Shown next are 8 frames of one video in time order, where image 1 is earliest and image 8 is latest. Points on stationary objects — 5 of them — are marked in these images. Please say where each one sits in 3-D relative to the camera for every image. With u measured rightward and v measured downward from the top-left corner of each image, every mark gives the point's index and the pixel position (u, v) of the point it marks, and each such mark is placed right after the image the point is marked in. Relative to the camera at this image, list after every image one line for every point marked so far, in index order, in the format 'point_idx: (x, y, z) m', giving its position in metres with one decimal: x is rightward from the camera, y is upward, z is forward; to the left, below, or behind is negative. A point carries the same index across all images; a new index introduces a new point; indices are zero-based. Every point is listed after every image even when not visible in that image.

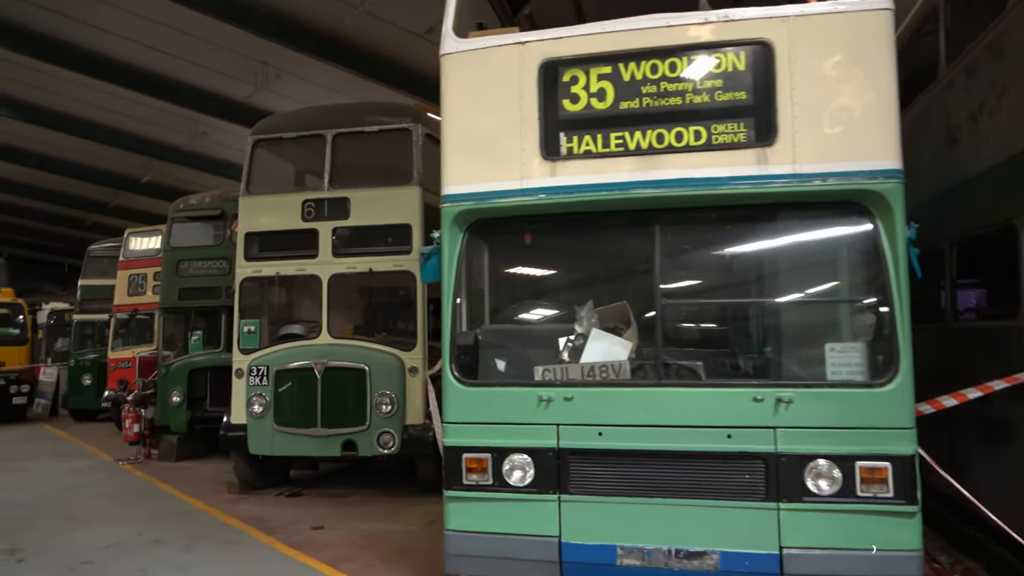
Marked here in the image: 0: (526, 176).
0: (+0.1, +0.6, +3.9) m
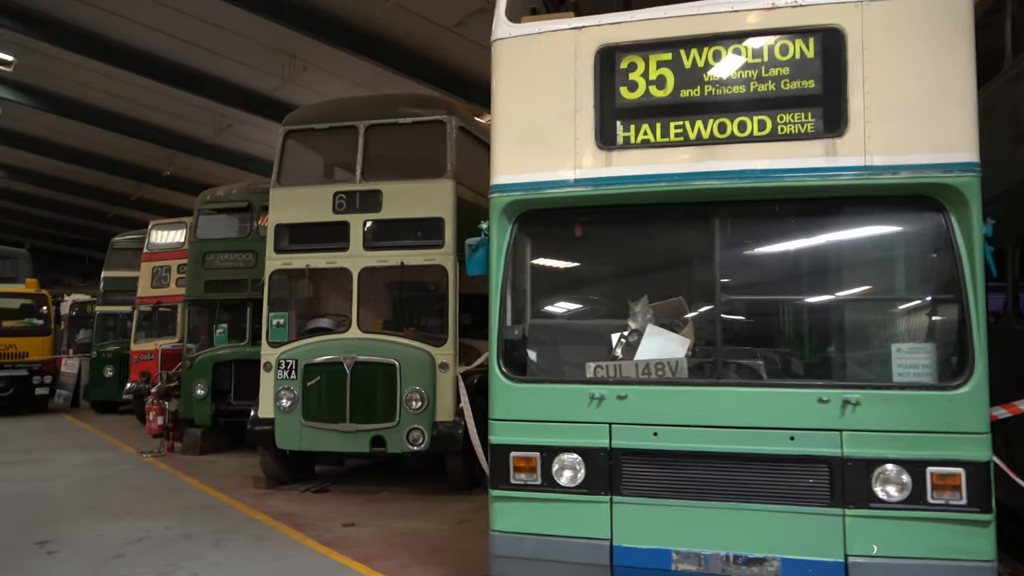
0: (+0.3, +0.6, +3.8) m
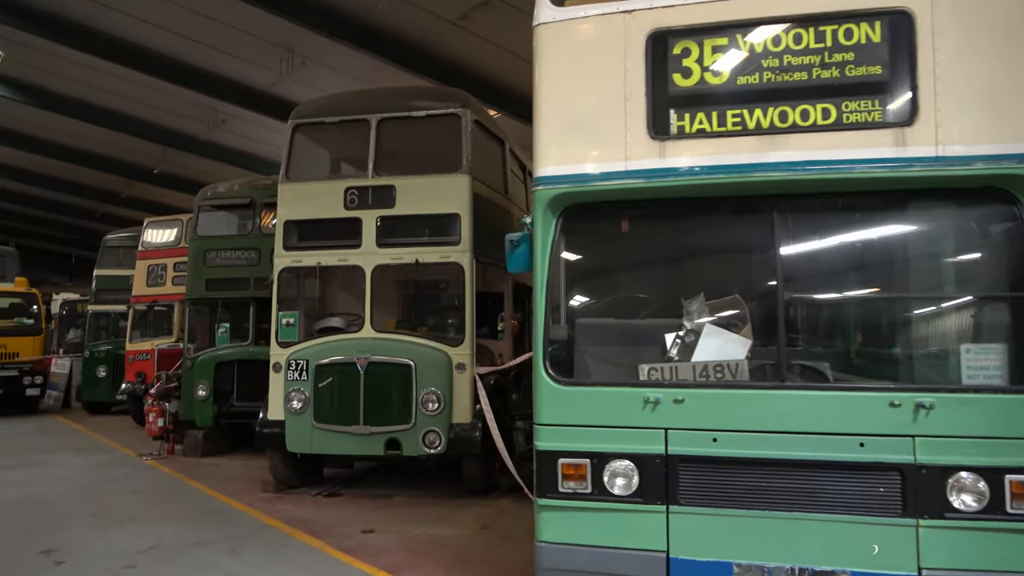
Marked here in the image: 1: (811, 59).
0: (+0.6, +0.6, +3.6) m
1: (+1.4, +1.1, +3.4) m
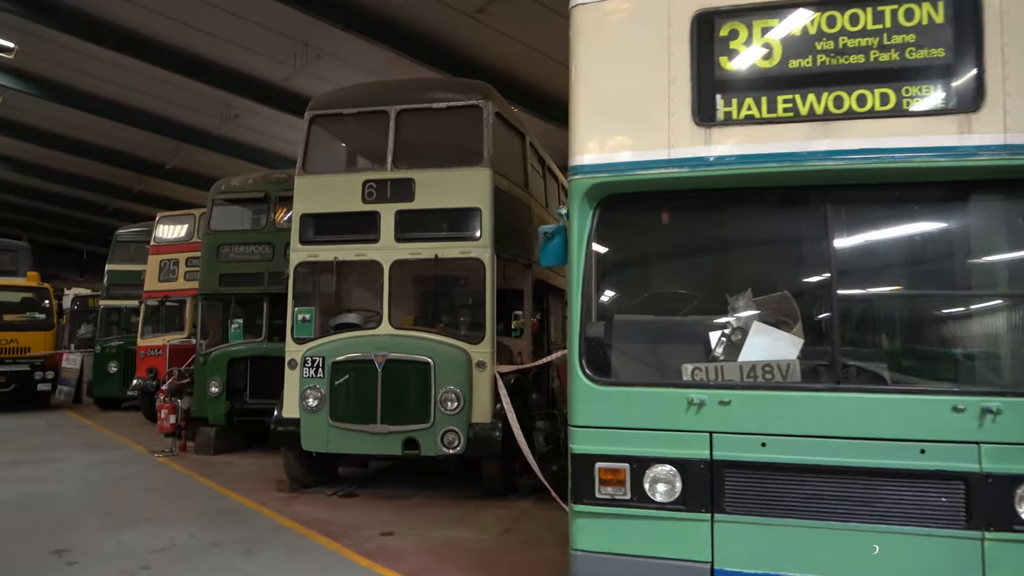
0: (+0.7, +0.7, +3.4) m
1: (+1.5, +1.1, +3.2) m
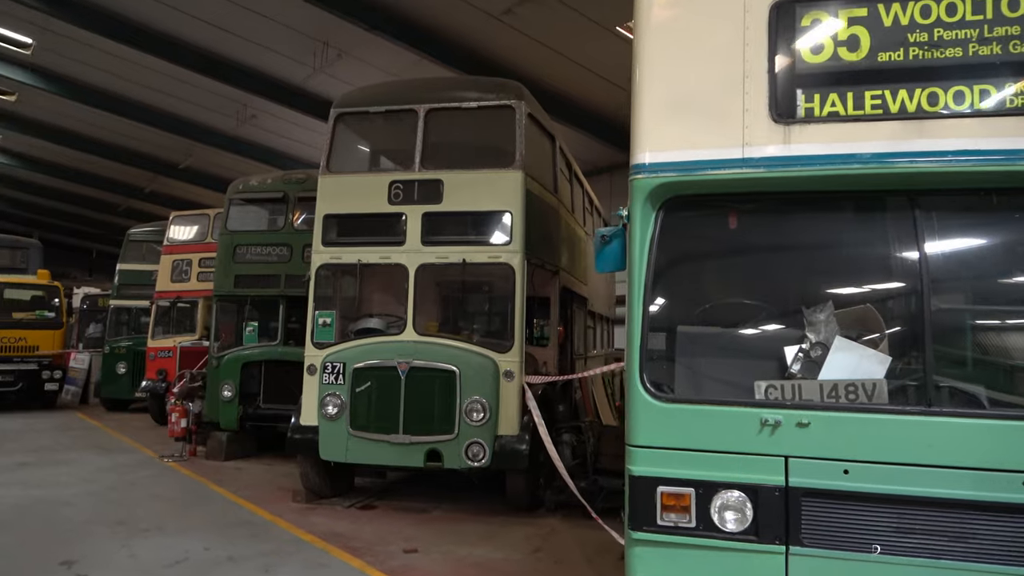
0: (+1.0, +0.6, +3.1) m
1: (+1.8, +1.0, +2.9) m
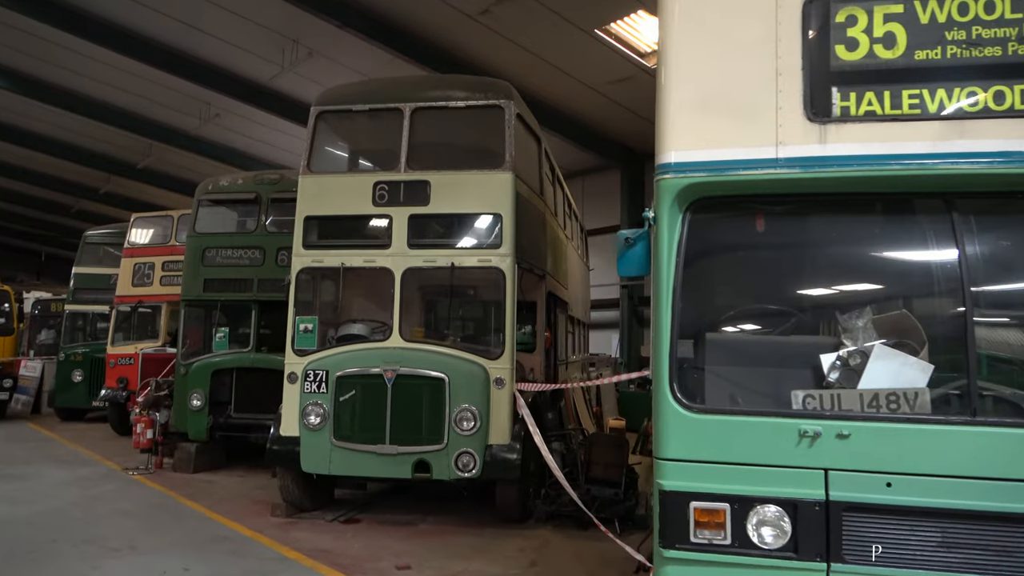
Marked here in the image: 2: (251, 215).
0: (+1.1, +0.6, +3.0) m
1: (+1.9, +1.0, +2.9) m
2: (-3.3, +0.9, +9.5) m
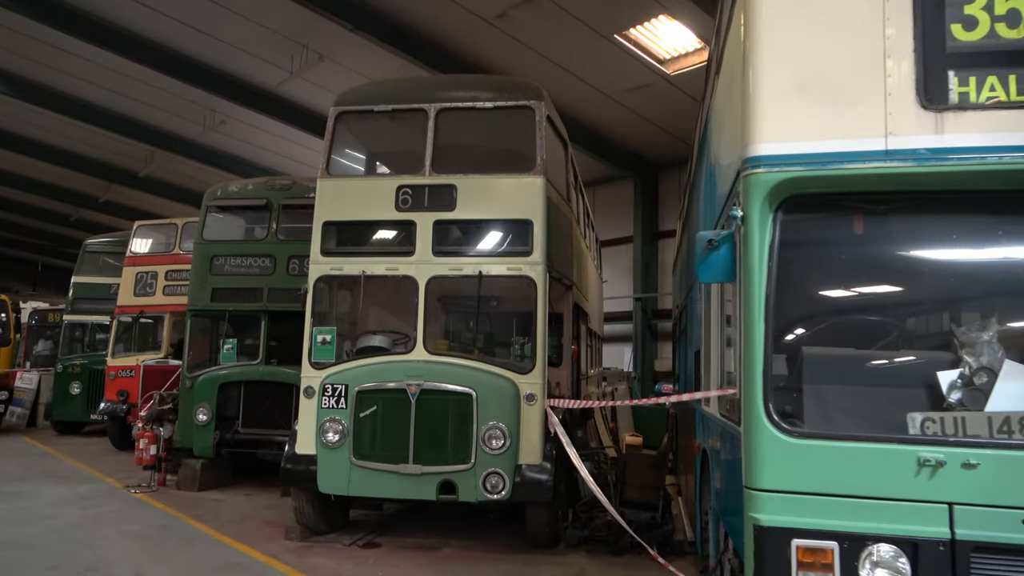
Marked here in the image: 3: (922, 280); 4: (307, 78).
0: (+1.4, +0.6, +2.7) m
1: (+2.2, +1.0, +2.6) m
2: (-3.1, +0.8, +9.2) m
3: (+1.5, 0.0, +2.7) m
4: (-3.7, +3.8, +13.5) m
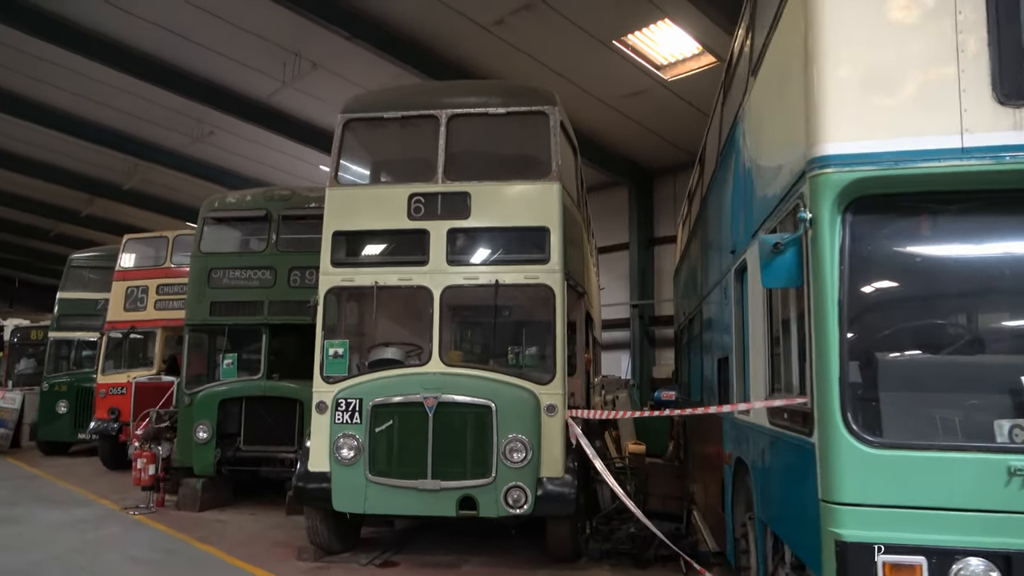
0: (+1.6, +0.6, +2.6) m
1: (+2.4, +1.0, +2.5) m
2: (-3.0, +0.7, +9.0) m
3: (+1.7, 0.0, +2.6) m
4: (-3.8, +3.6, +13.3) m
